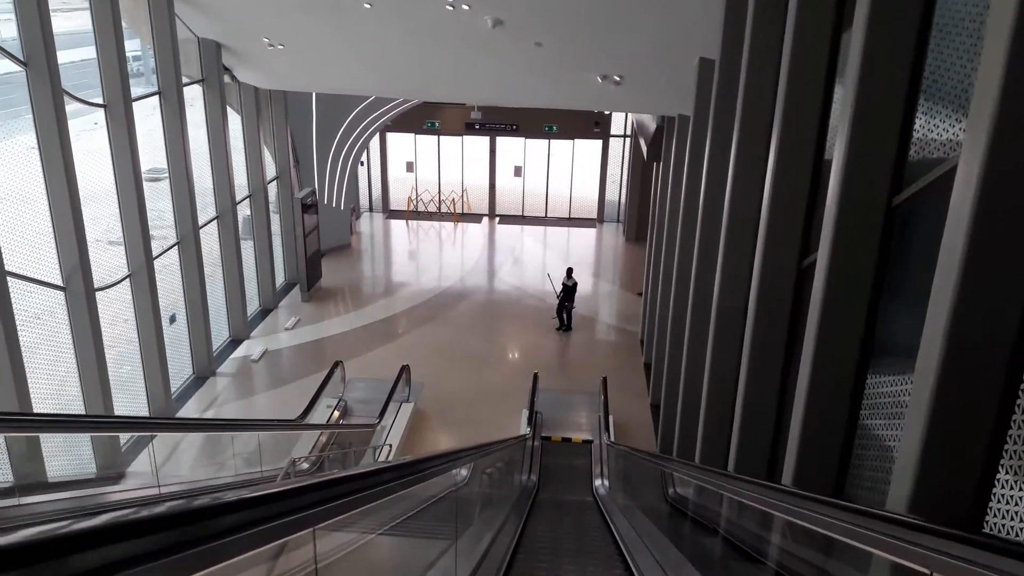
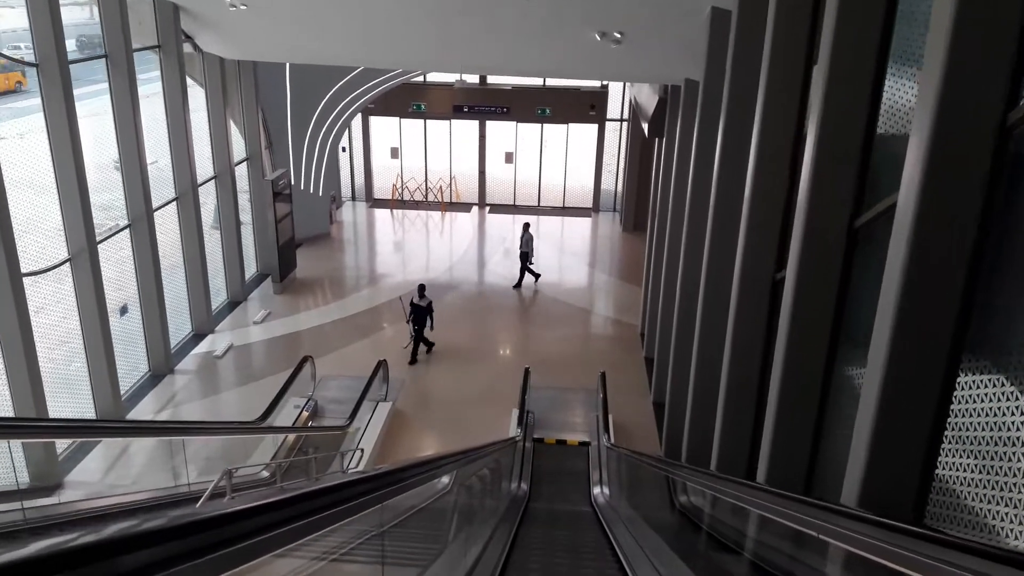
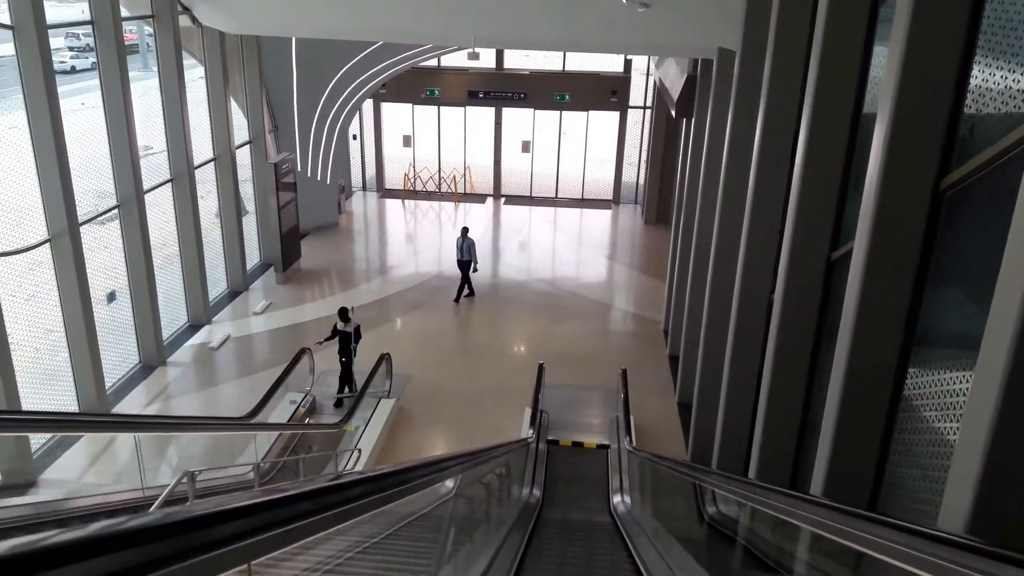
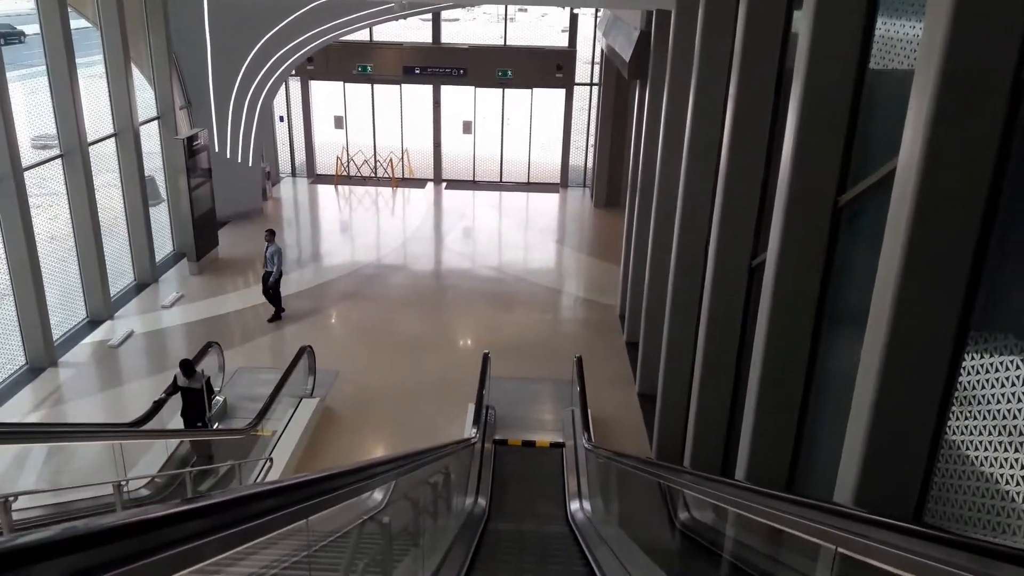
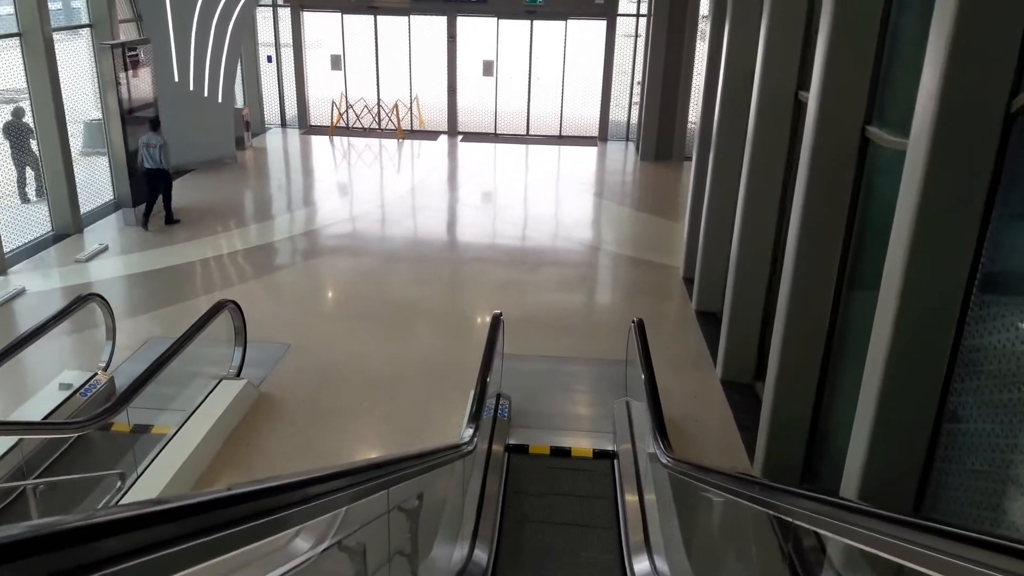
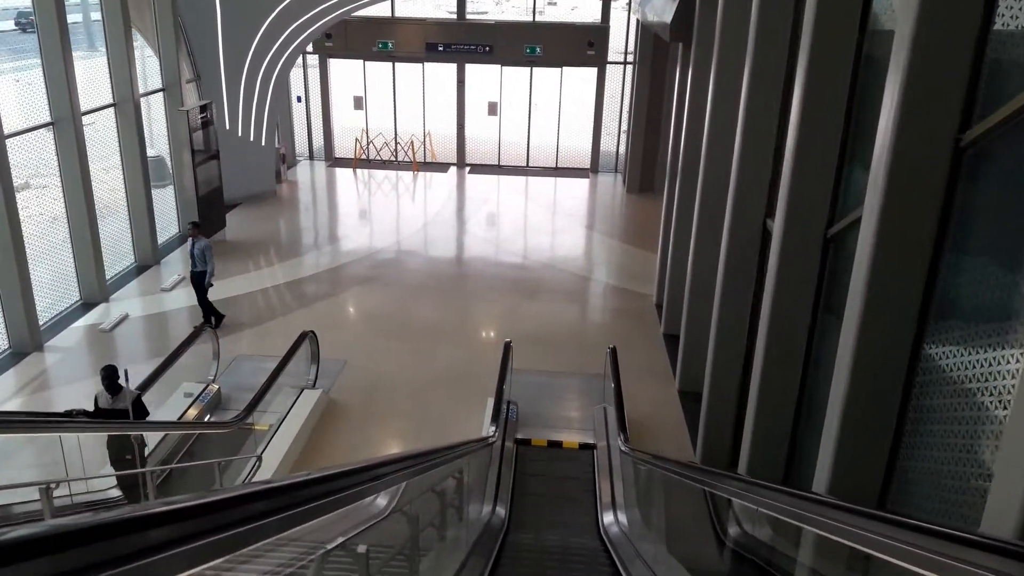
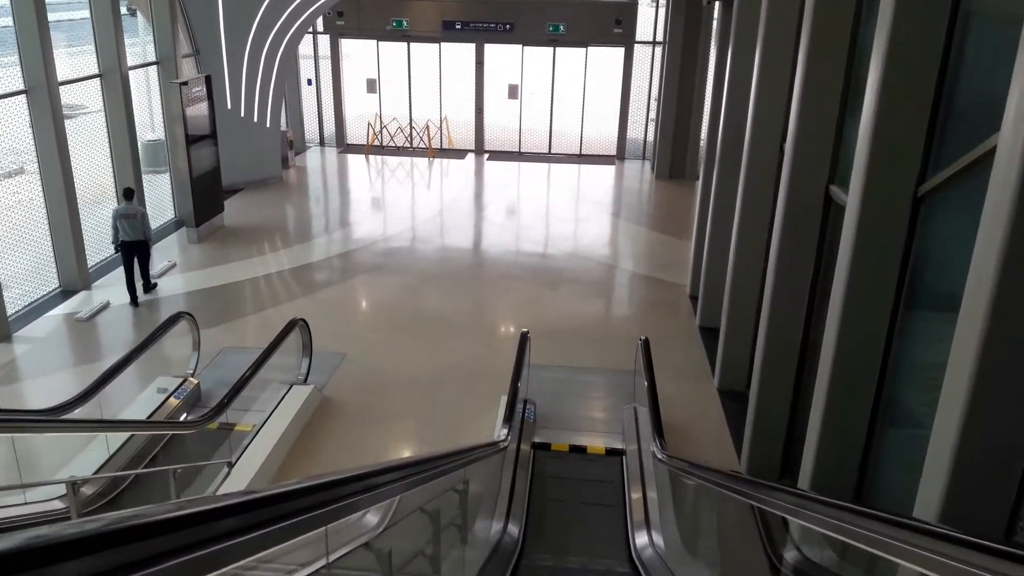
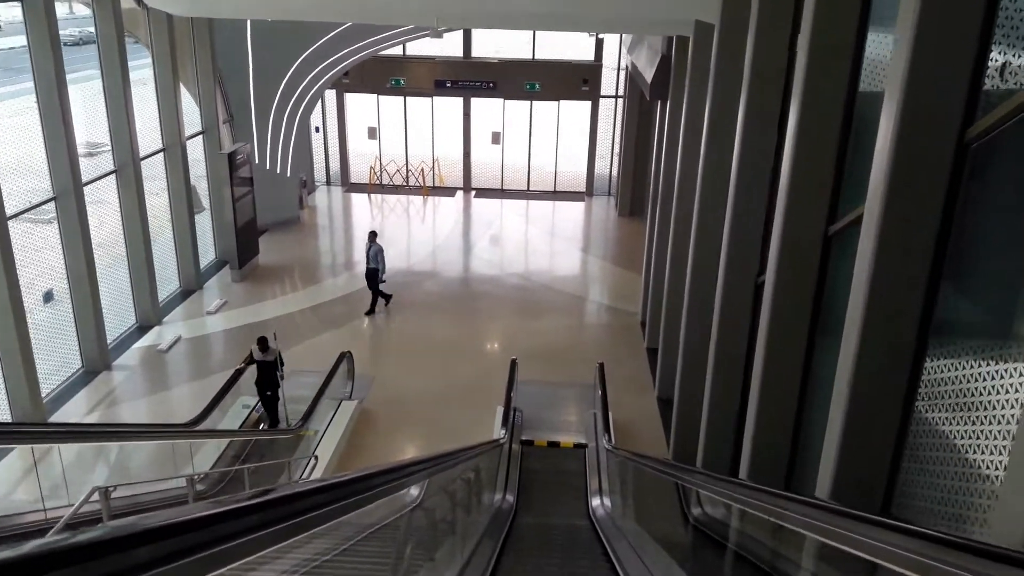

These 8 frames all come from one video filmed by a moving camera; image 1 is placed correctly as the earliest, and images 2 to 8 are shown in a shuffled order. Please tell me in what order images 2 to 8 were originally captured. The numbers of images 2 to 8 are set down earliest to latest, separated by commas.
2, 3, 8, 4, 6, 7, 5
